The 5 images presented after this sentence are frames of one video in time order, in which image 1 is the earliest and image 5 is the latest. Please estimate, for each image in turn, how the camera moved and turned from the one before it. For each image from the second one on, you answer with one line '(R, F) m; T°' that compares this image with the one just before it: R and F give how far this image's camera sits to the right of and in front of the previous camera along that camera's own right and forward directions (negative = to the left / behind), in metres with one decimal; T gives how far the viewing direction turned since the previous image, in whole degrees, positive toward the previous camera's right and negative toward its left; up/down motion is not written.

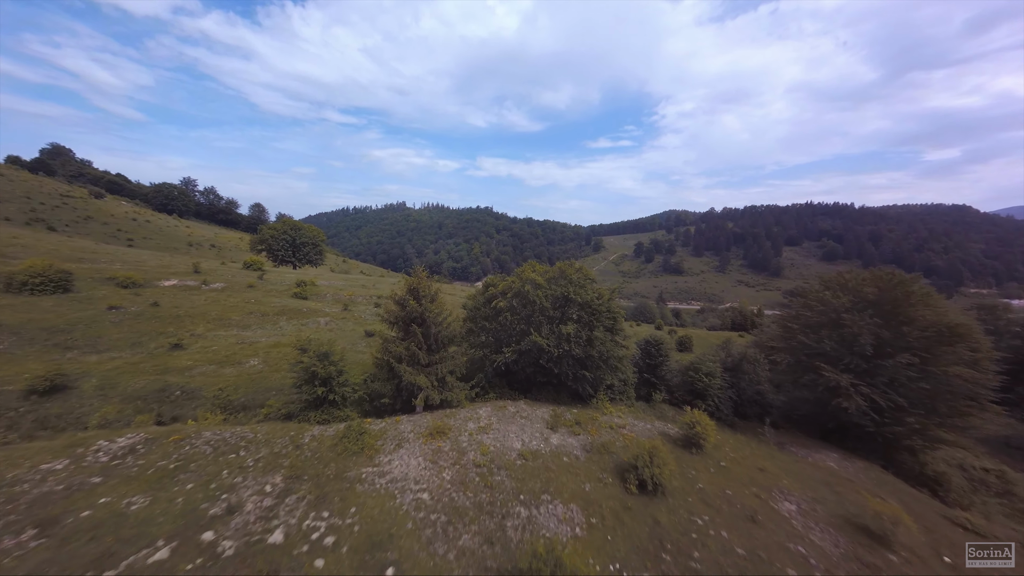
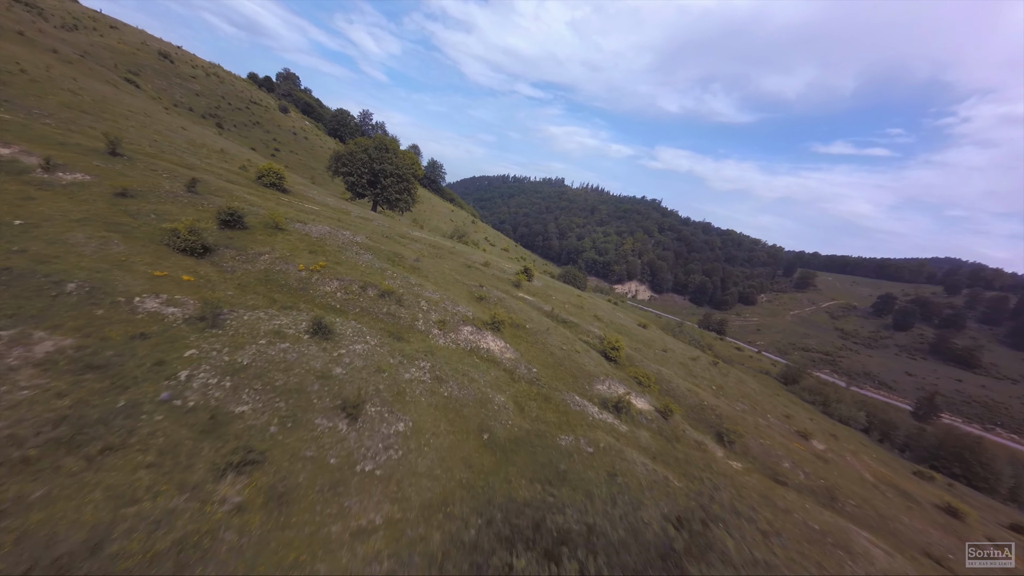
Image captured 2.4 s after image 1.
(-6.6, +40.0) m; -21°
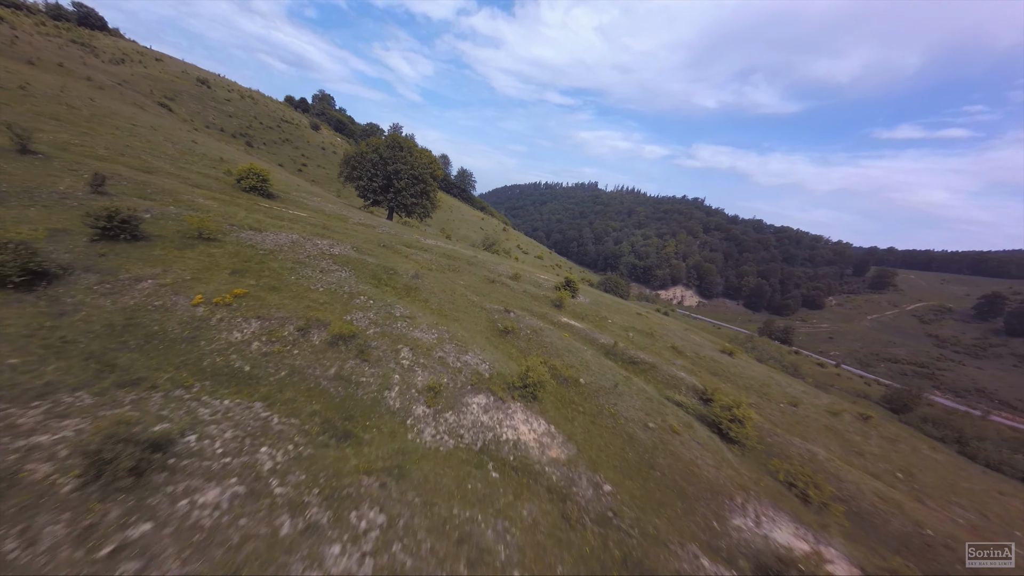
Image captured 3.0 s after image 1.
(-0.3, +10.0) m; -6°
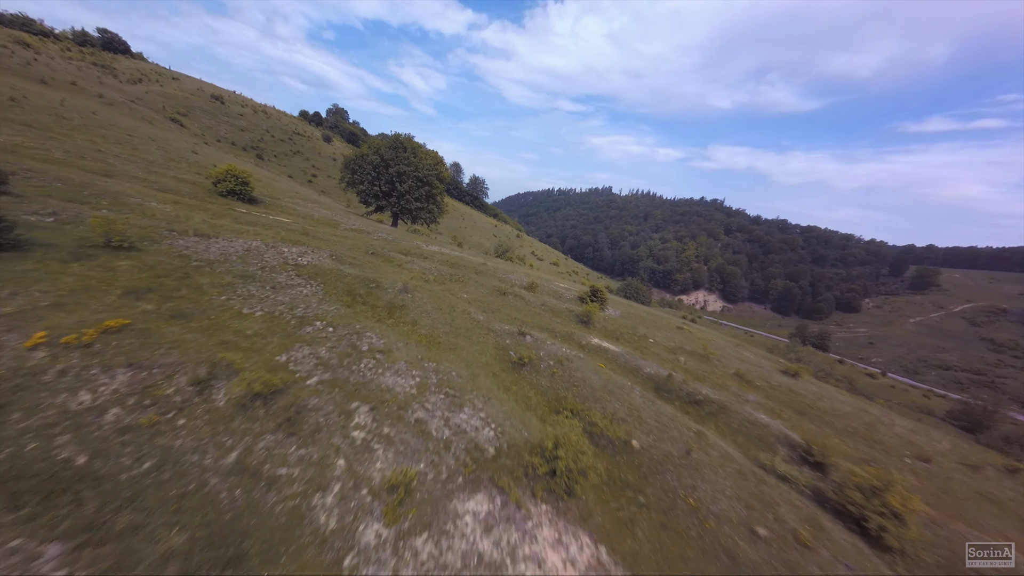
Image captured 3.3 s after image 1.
(0.0, +5.1) m; -2°
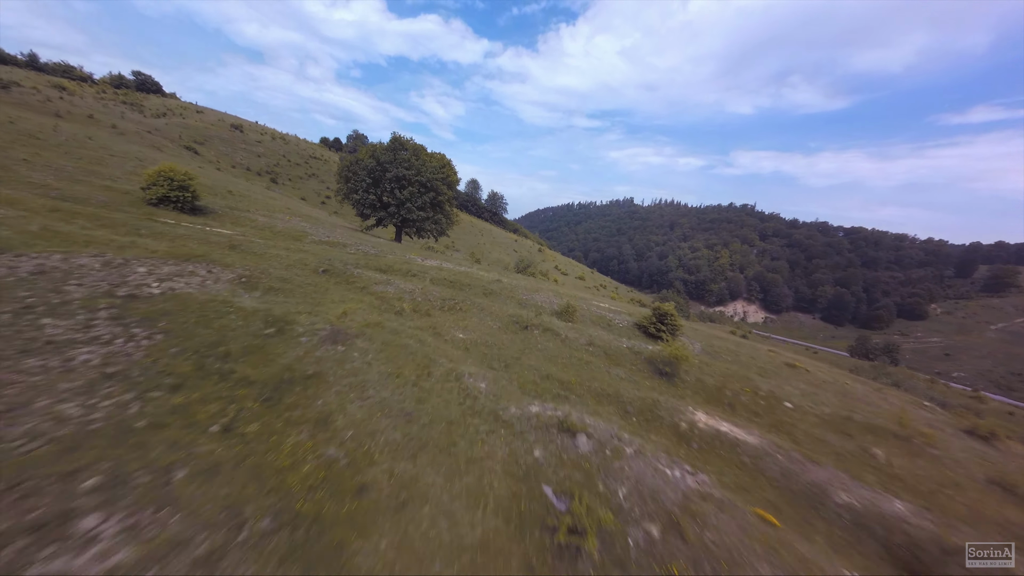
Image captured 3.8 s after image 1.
(-0.1, +8.7) m; -4°
